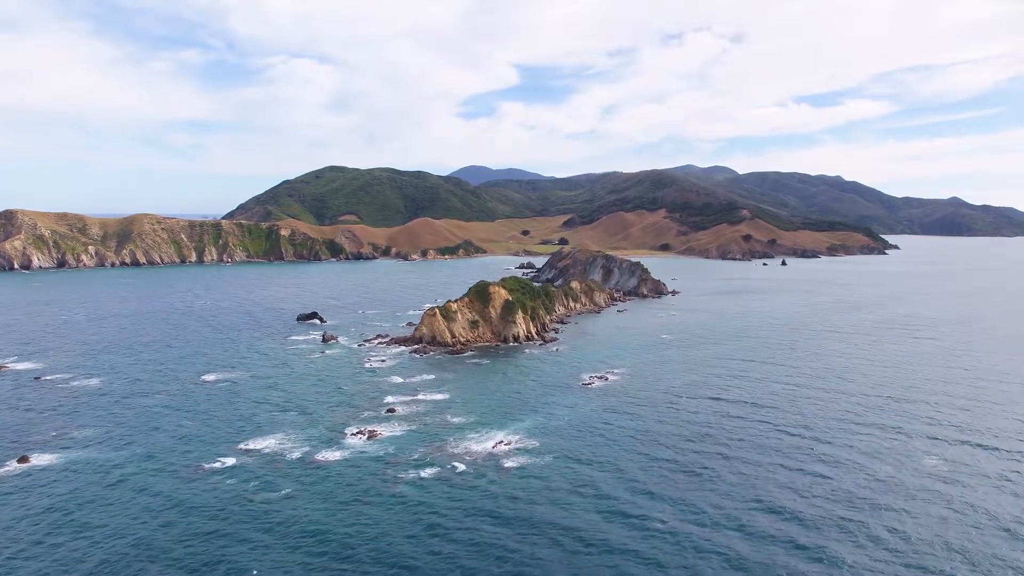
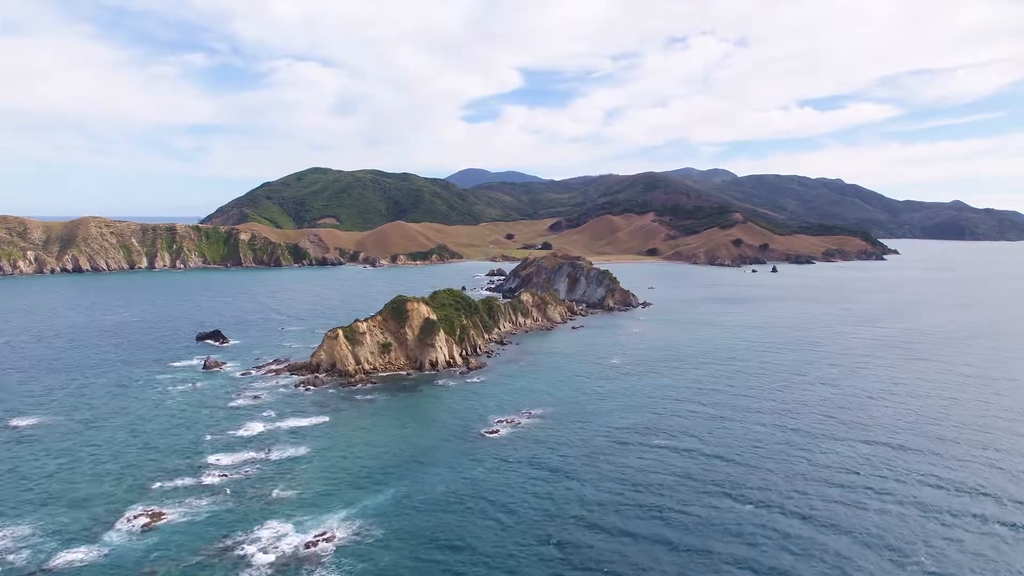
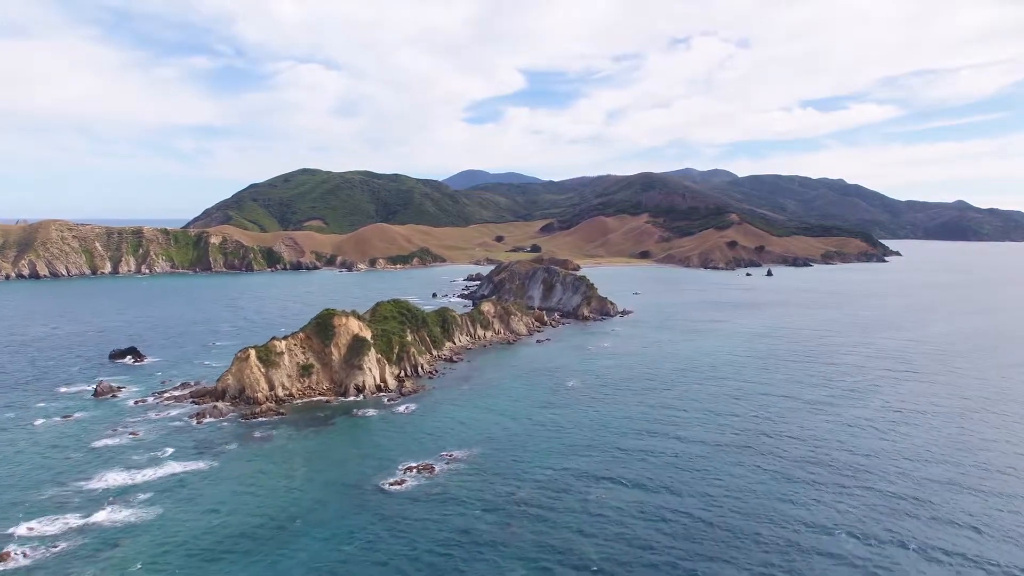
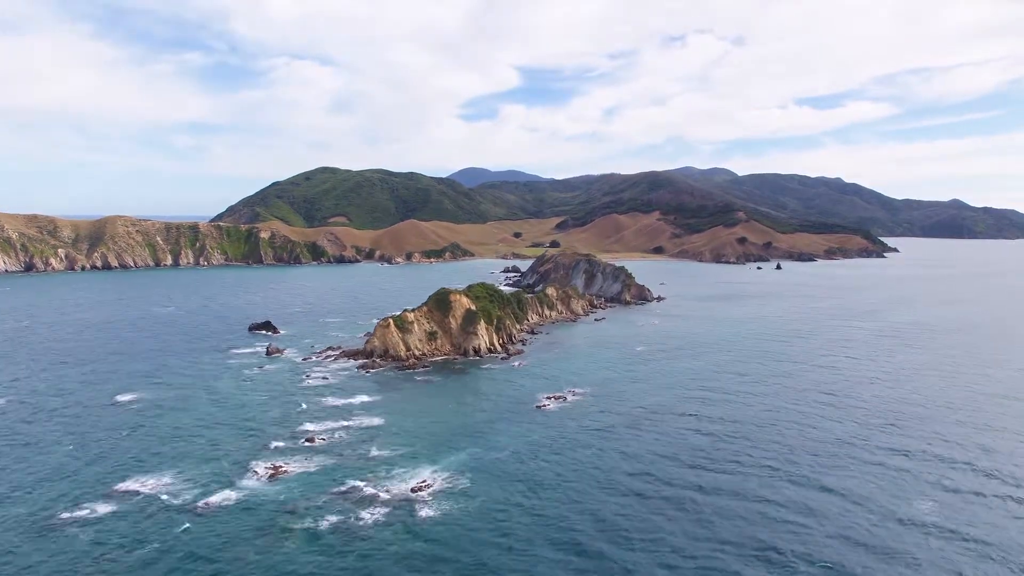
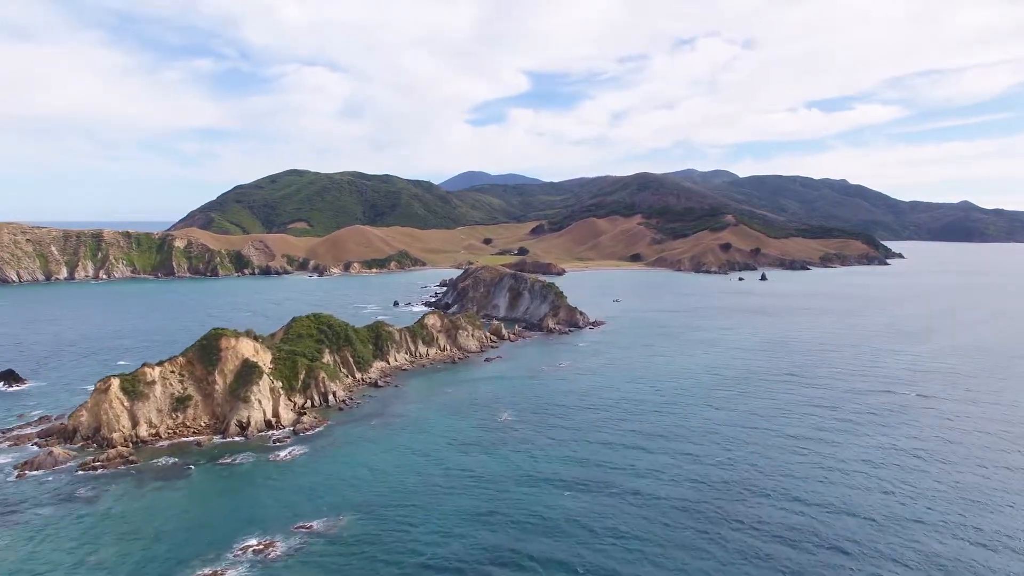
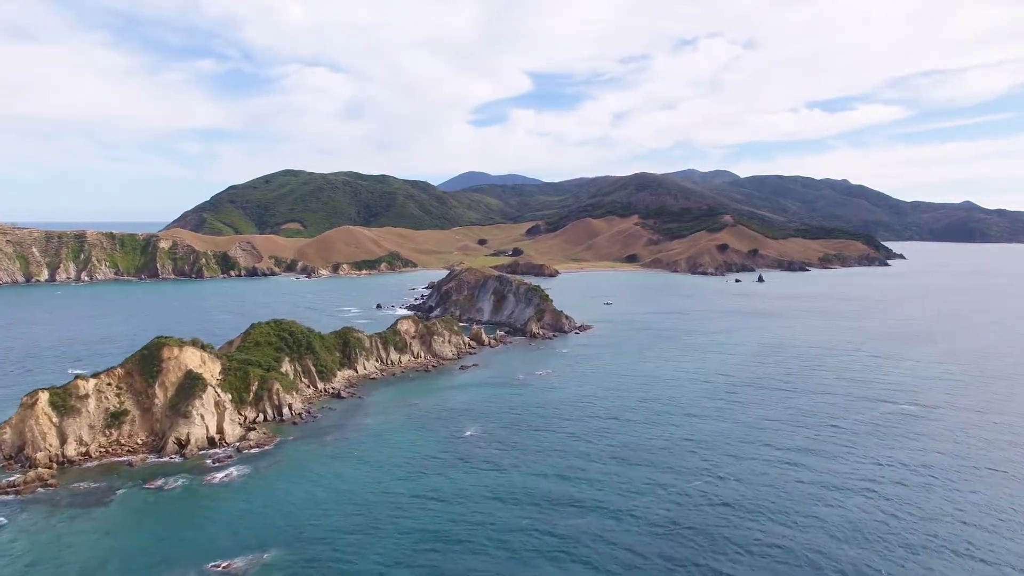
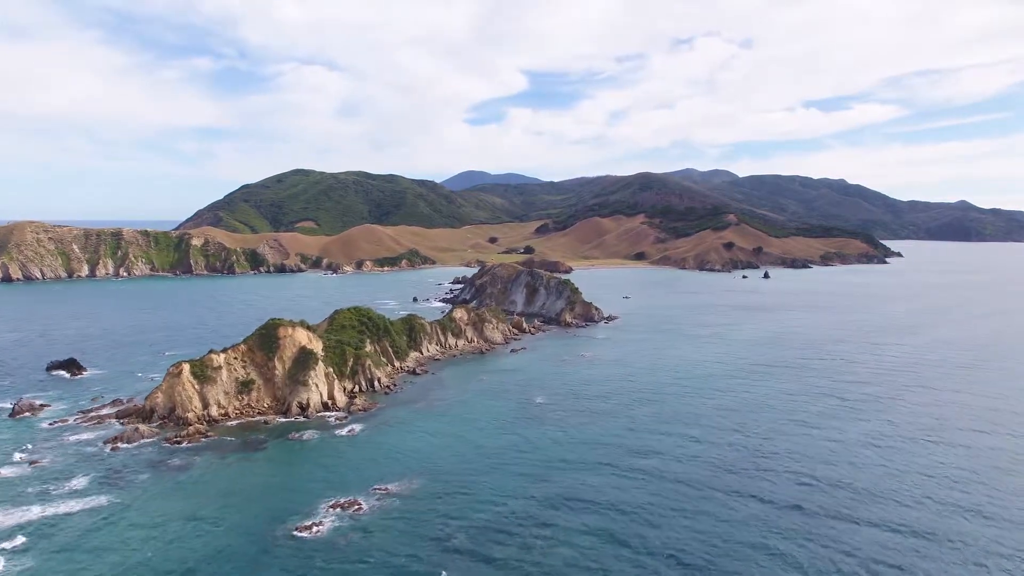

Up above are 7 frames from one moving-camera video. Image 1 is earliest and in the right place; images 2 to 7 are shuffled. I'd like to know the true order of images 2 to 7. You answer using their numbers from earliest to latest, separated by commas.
4, 2, 3, 7, 5, 6
